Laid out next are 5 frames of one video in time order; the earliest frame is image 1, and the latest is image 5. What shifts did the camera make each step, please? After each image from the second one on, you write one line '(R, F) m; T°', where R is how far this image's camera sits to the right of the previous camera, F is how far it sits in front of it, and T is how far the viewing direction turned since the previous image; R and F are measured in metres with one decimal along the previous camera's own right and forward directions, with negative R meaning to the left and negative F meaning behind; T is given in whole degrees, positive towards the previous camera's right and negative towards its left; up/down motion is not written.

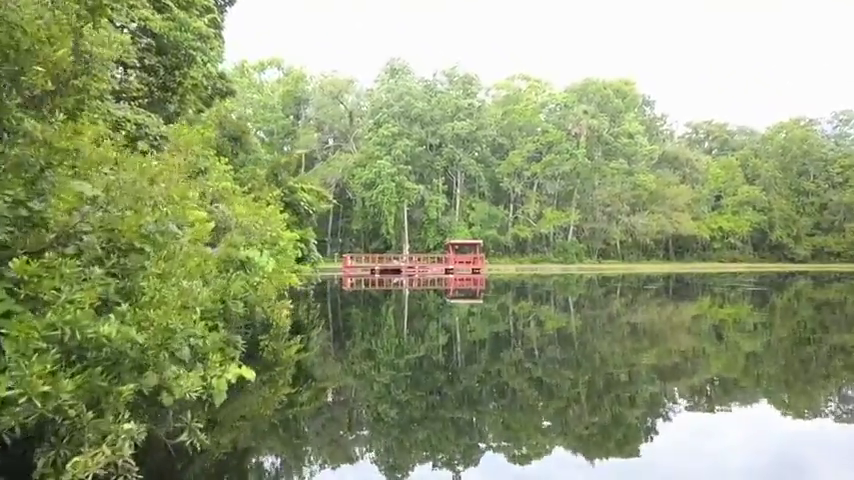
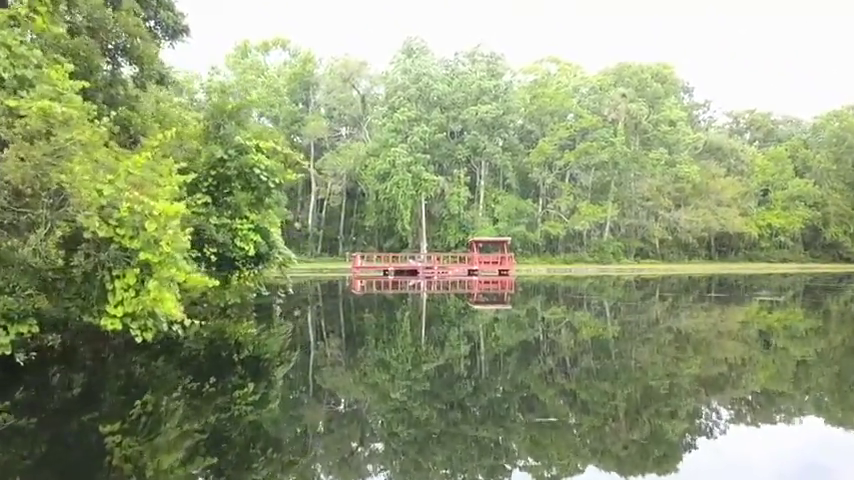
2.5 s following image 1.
(0.0, +1.4) m; -1°
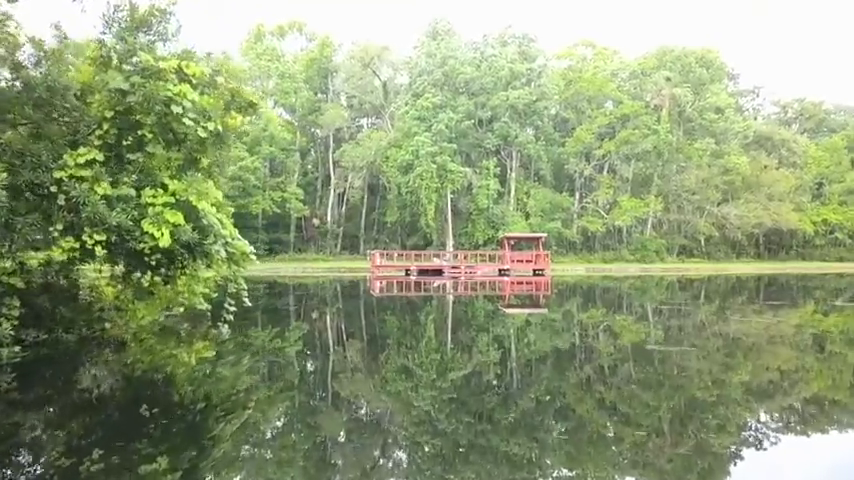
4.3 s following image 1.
(0.0, +1.0) m; -2°
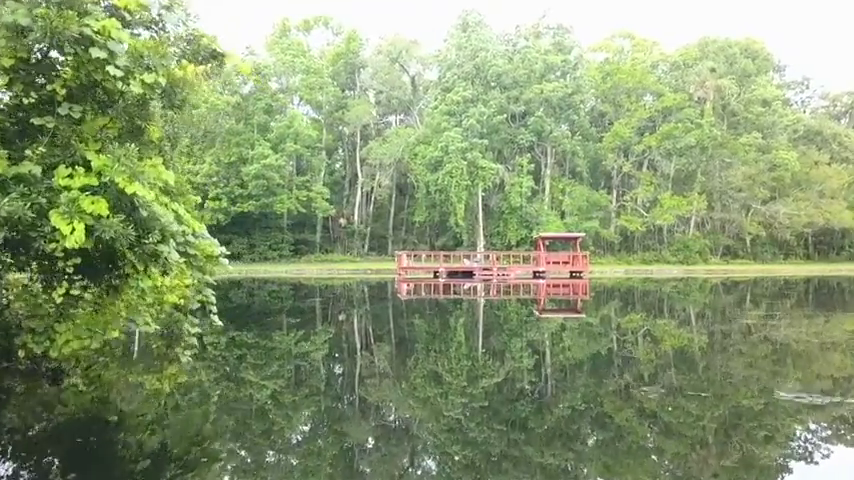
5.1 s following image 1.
(0.0, +0.5) m; -2°
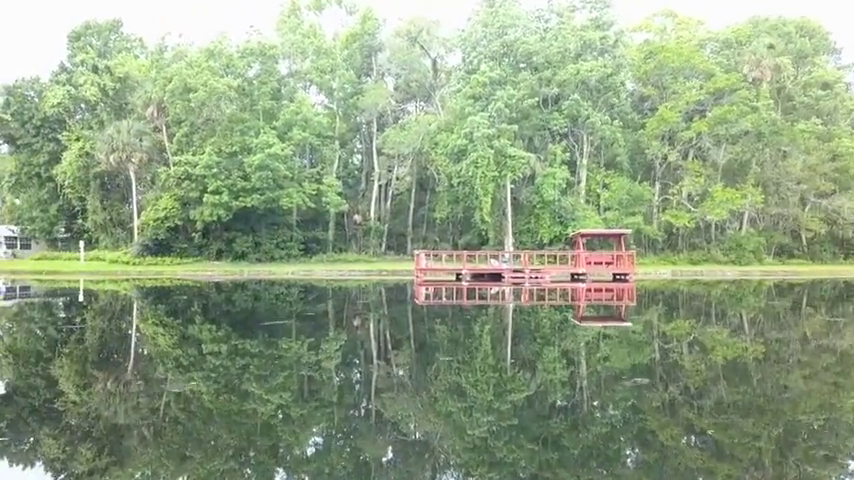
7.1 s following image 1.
(0.0, +1.1) m; -2°
